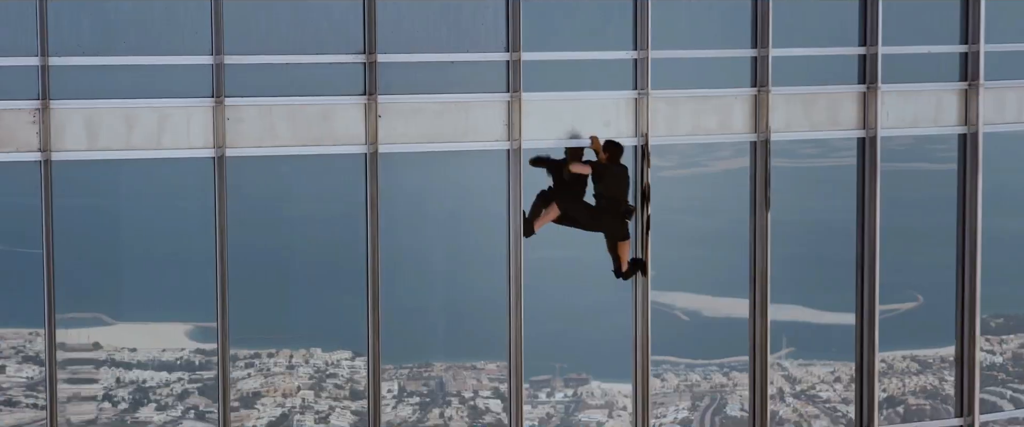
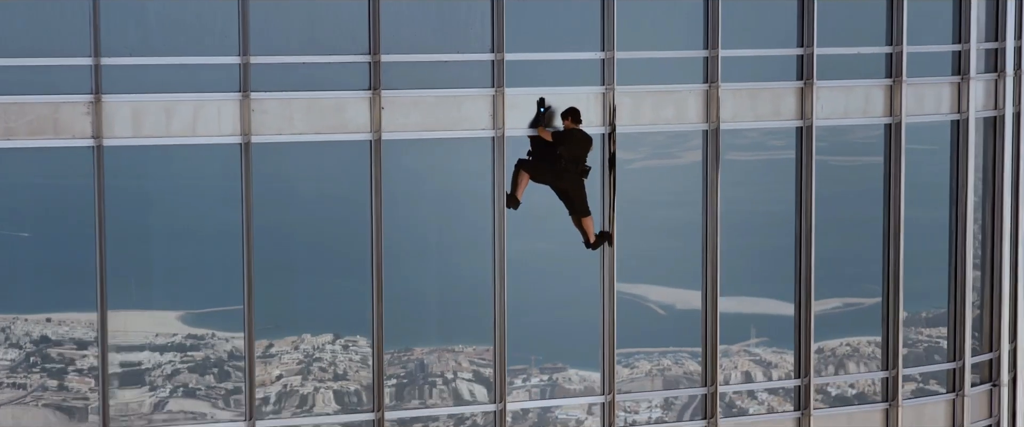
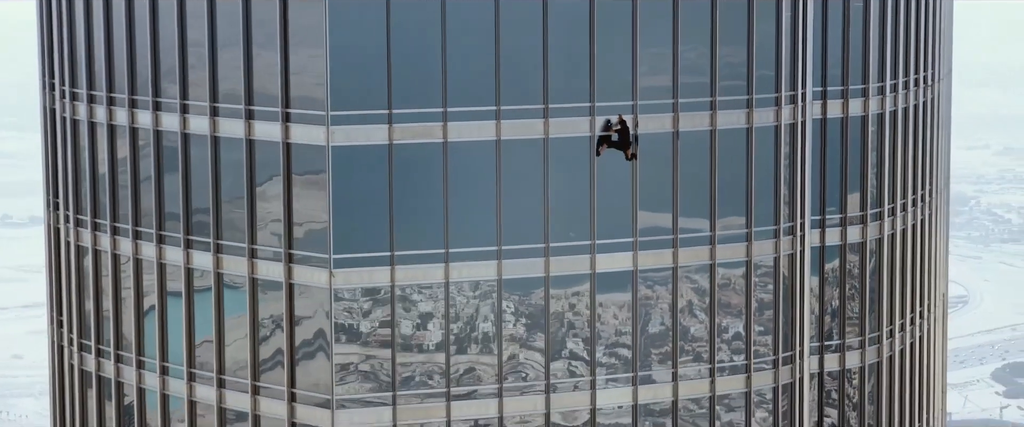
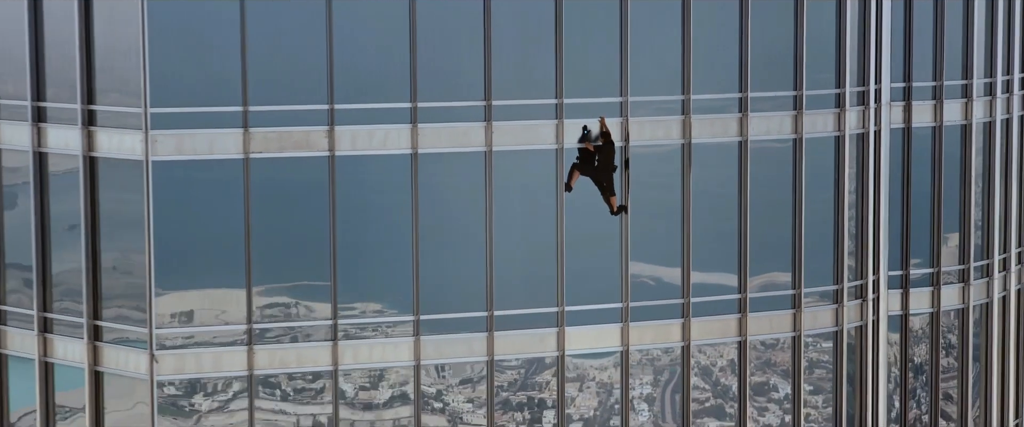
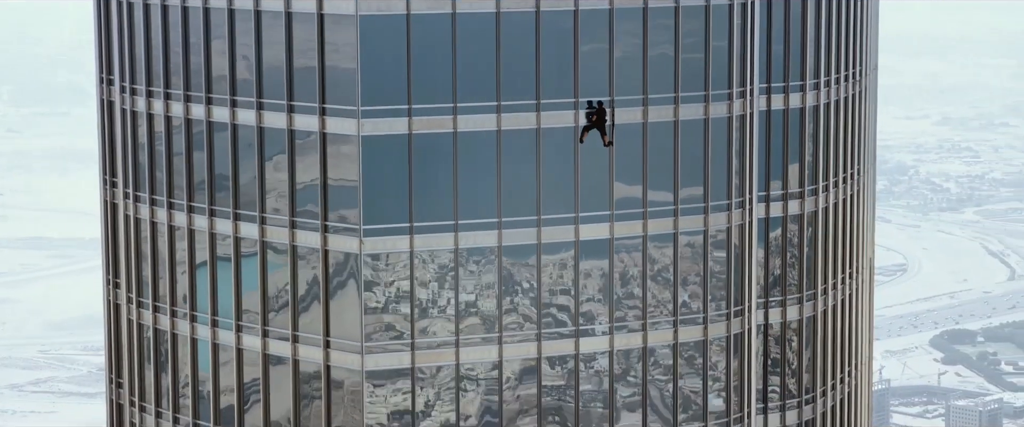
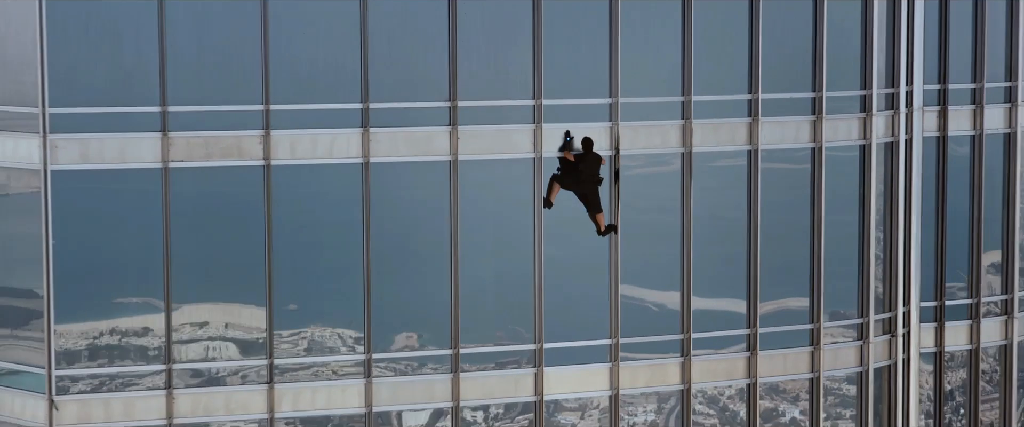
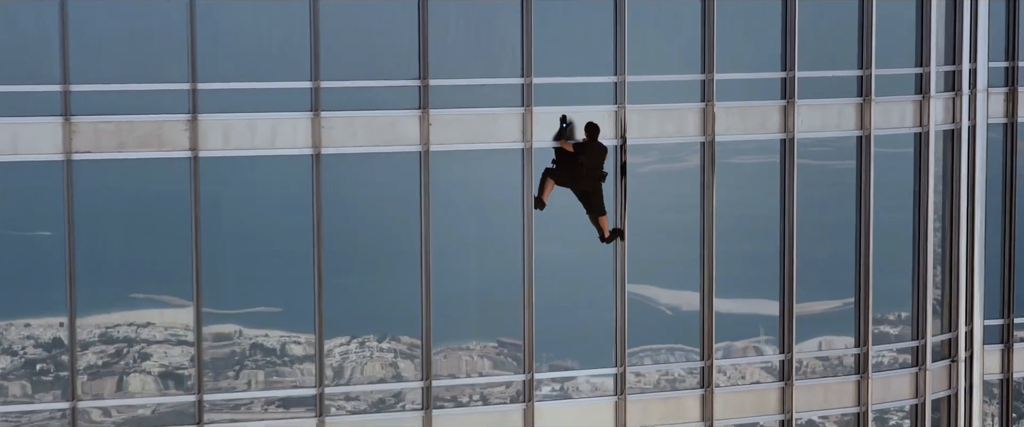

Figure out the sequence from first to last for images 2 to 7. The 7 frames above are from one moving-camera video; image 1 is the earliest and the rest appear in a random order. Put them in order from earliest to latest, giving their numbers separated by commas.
2, 7, 6, 4, 3, 5
